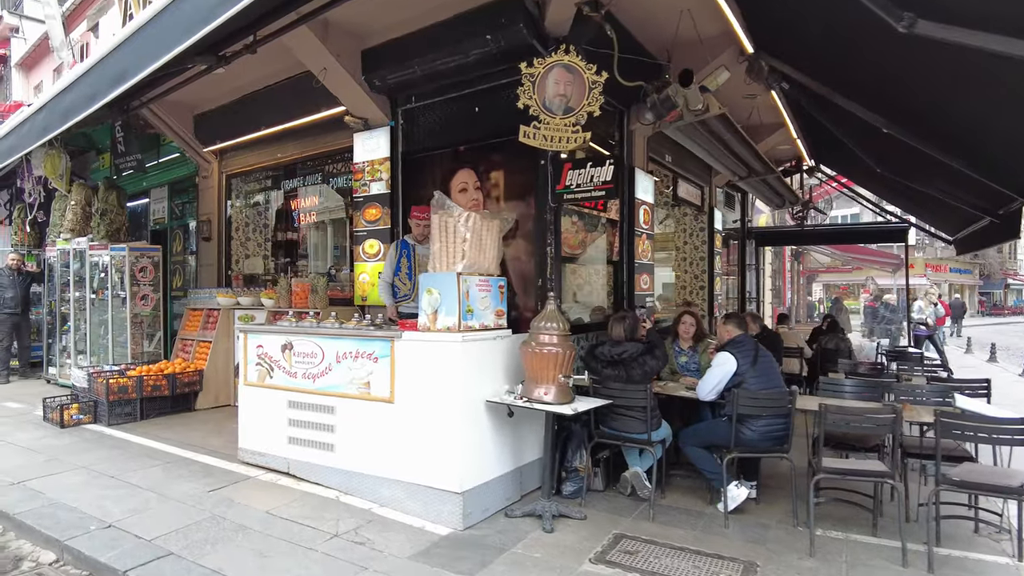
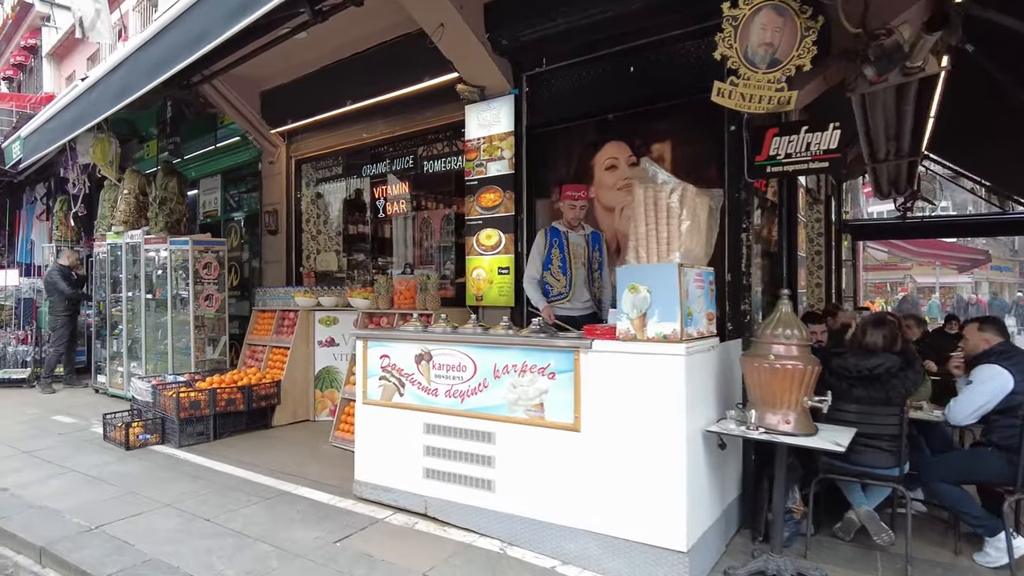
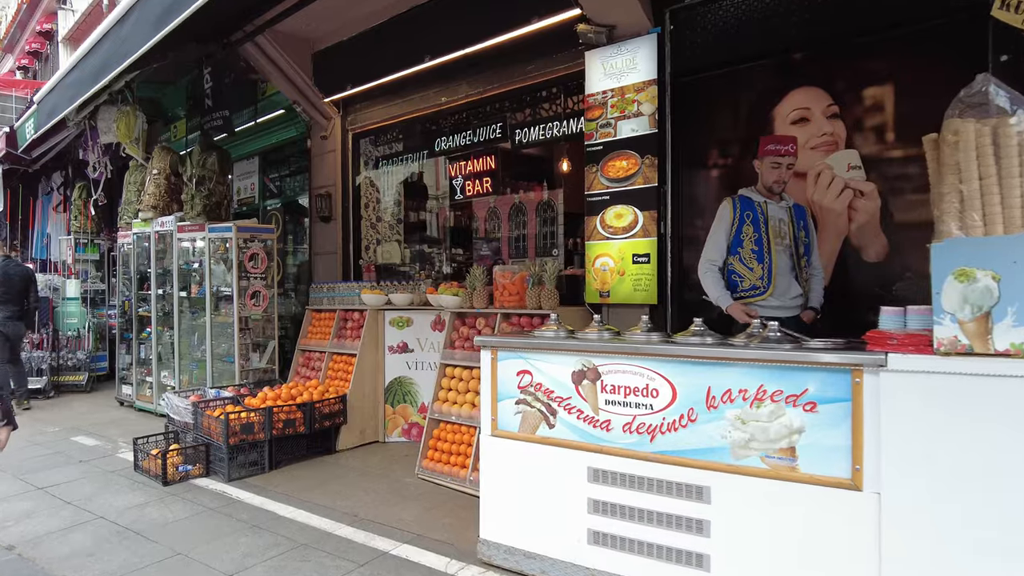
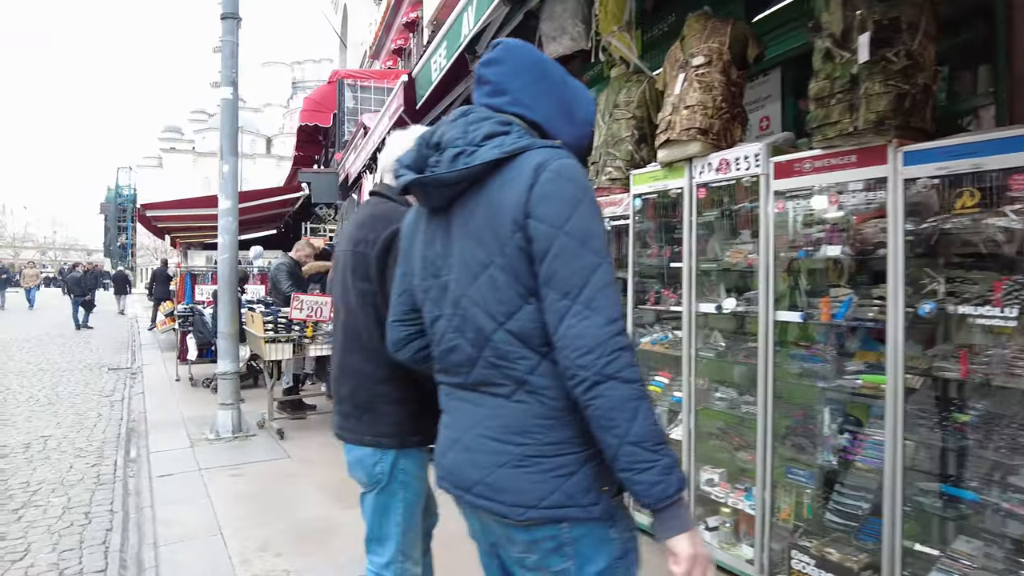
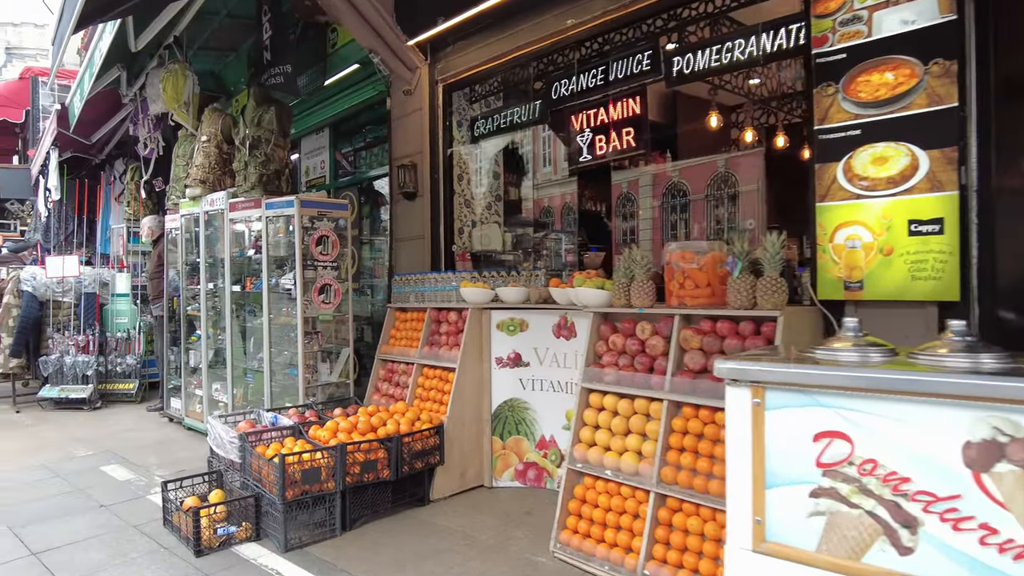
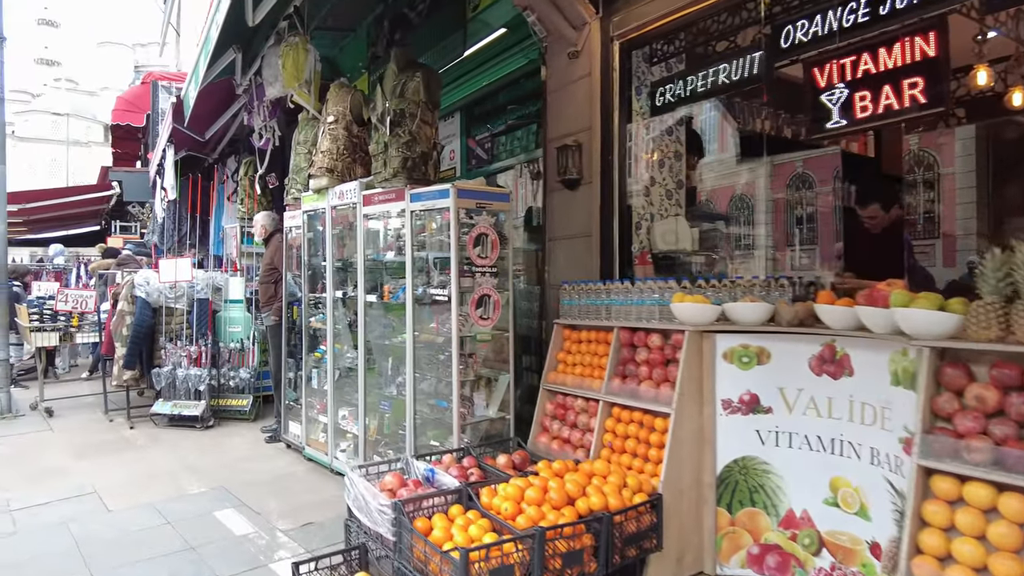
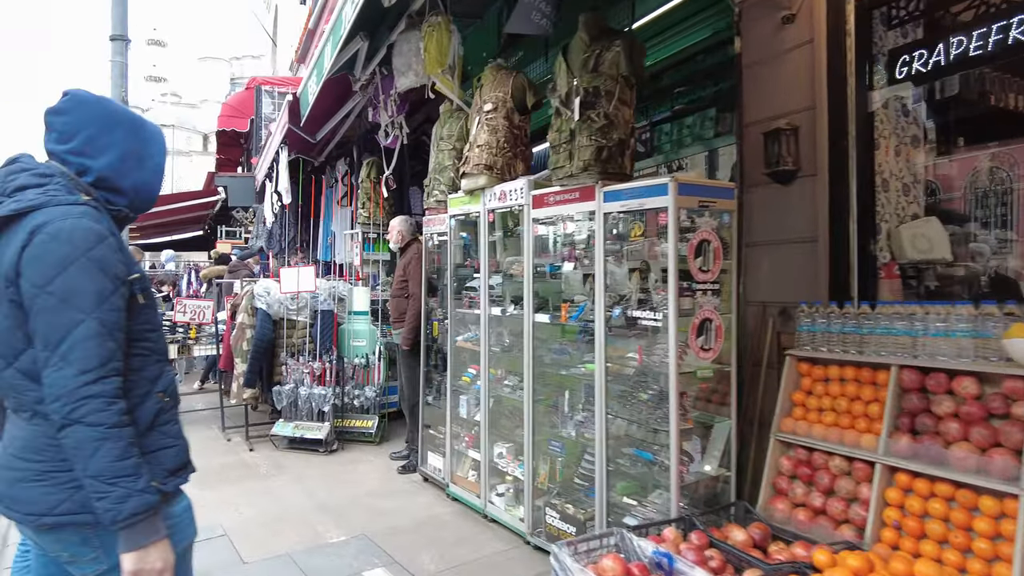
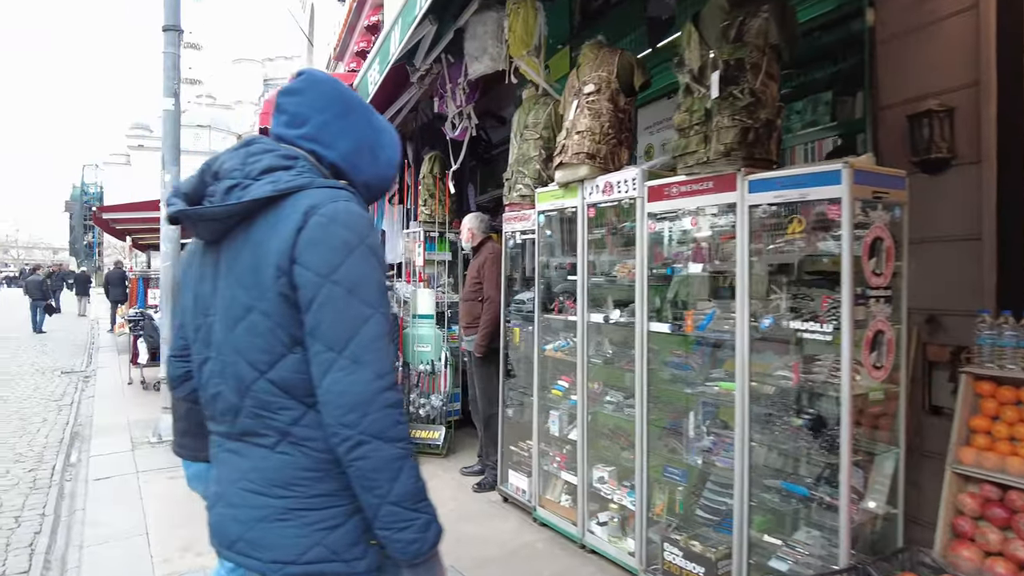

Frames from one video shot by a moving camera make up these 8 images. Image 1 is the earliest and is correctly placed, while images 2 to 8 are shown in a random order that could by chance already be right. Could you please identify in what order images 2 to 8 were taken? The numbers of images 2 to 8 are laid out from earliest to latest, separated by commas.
2, 3, 5, 6, 7, 8, 4
